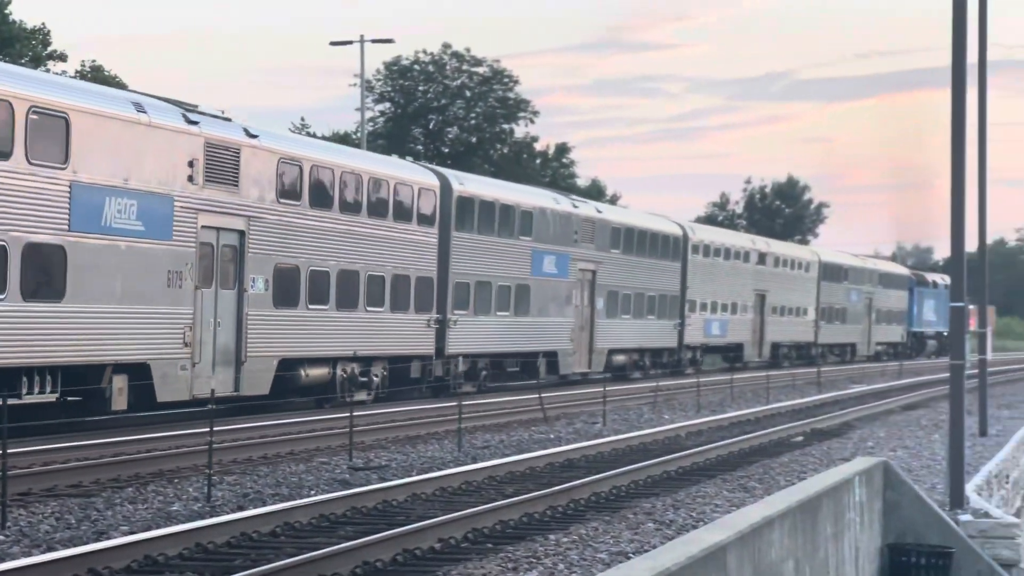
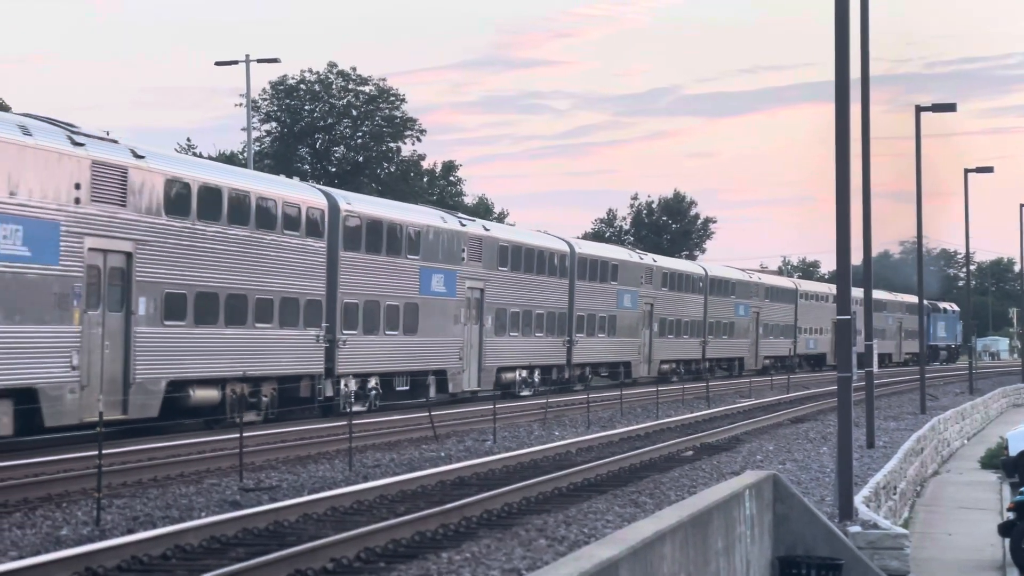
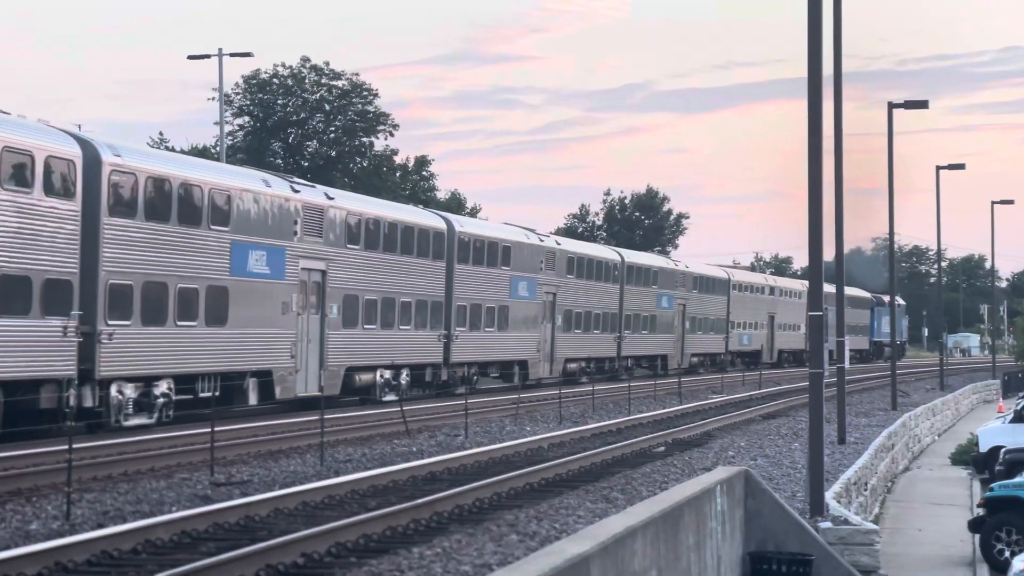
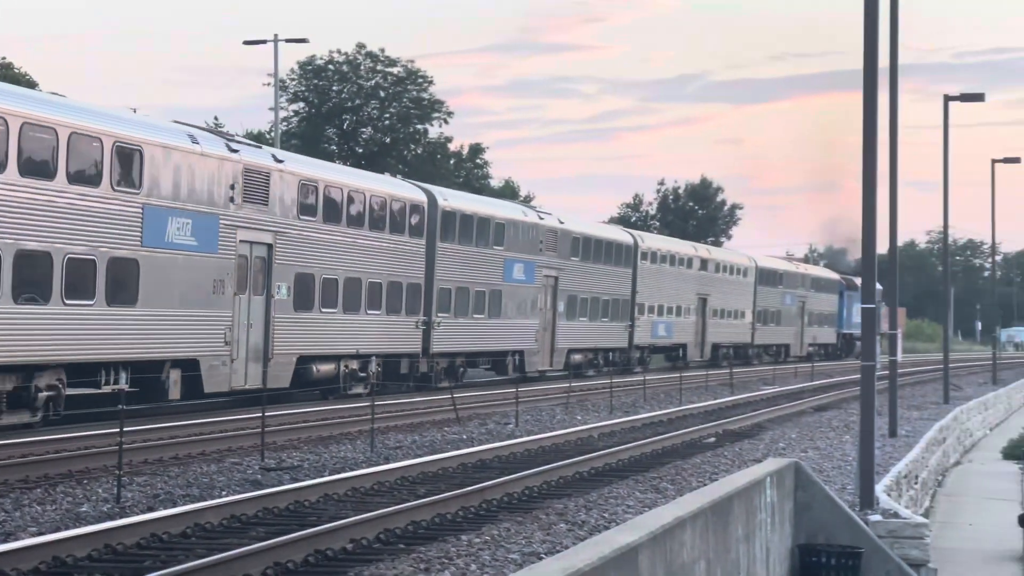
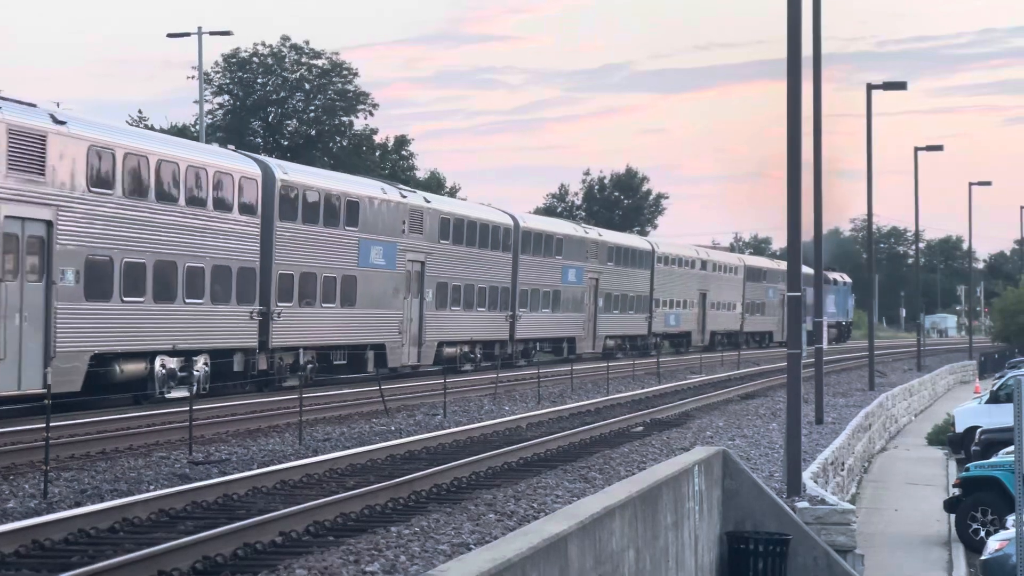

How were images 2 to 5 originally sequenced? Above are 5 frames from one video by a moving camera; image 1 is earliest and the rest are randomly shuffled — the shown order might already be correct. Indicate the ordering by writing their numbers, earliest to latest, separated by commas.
4, 5, 3, 2
